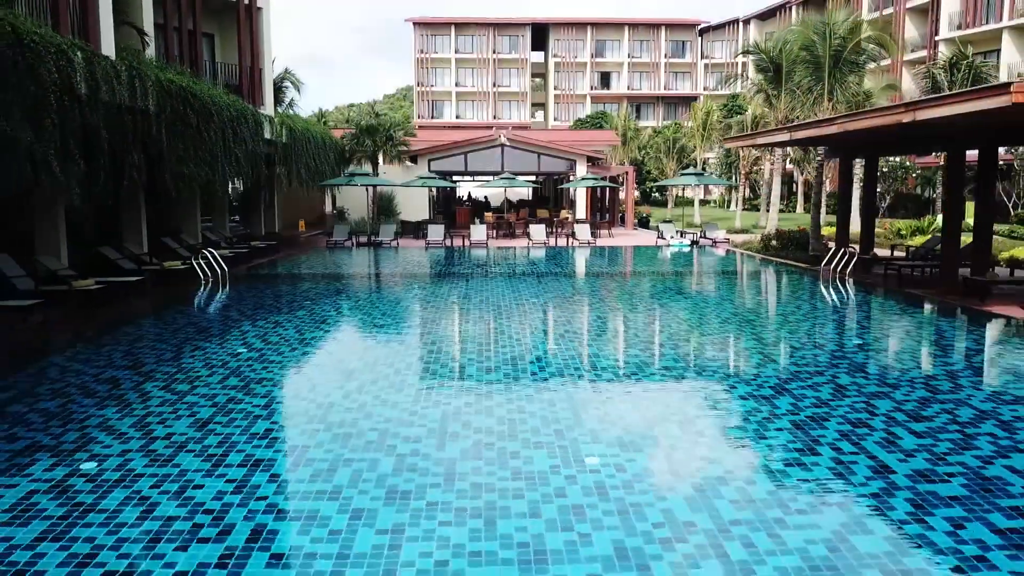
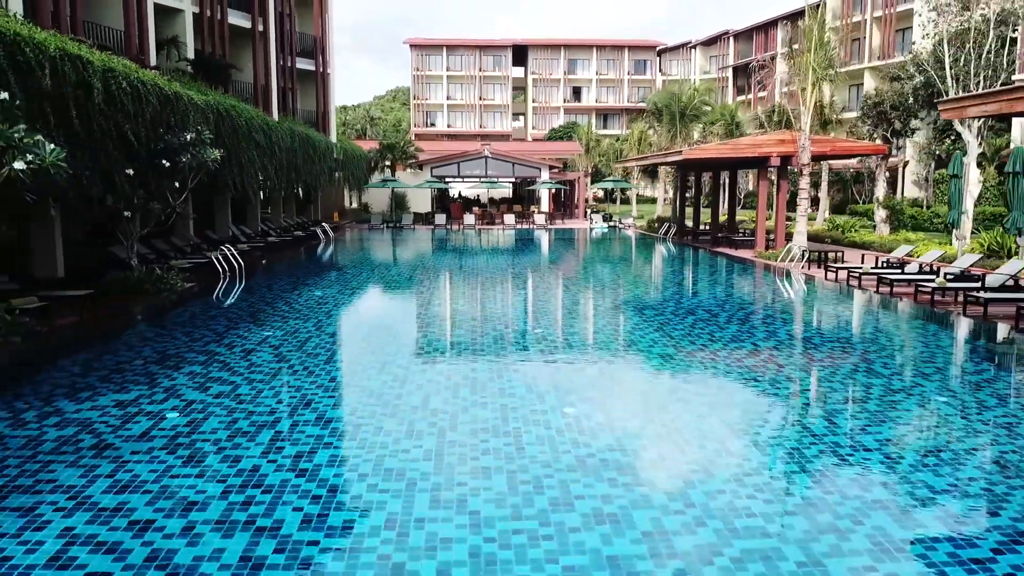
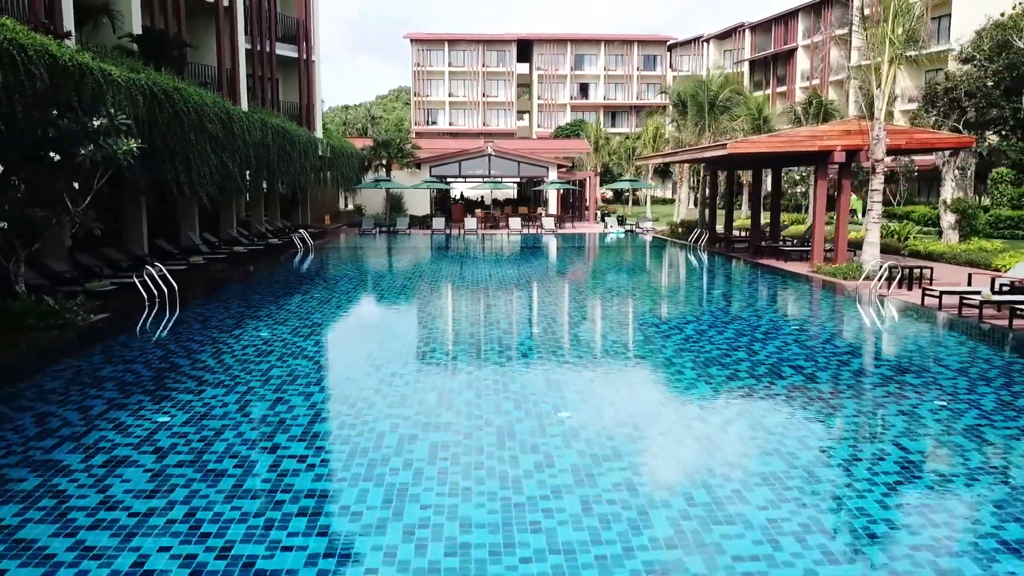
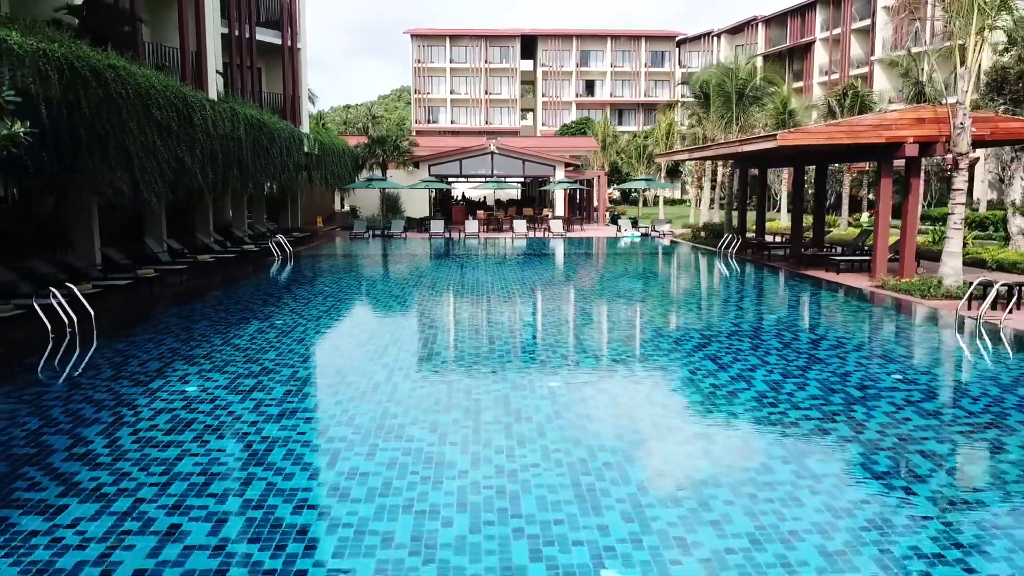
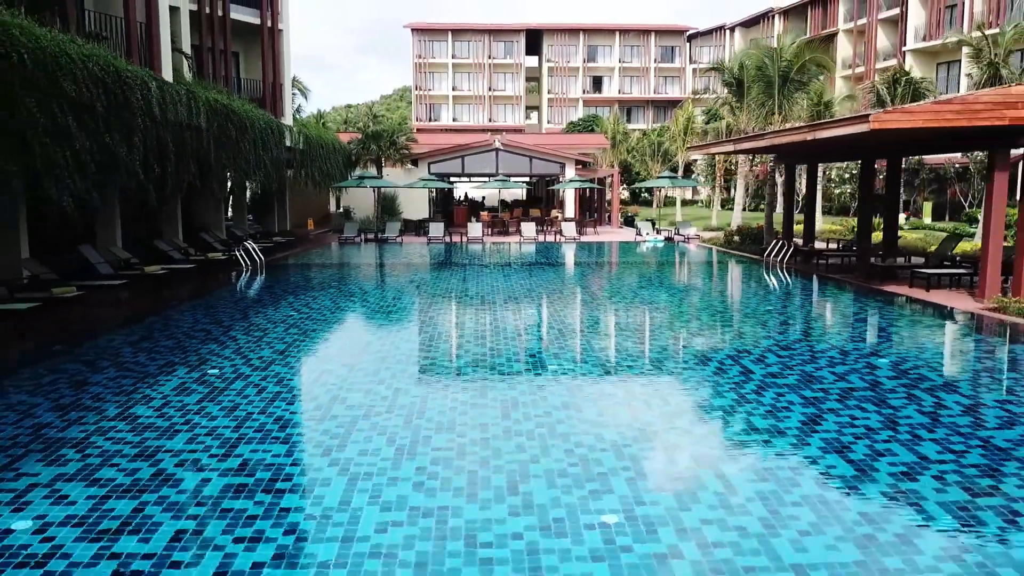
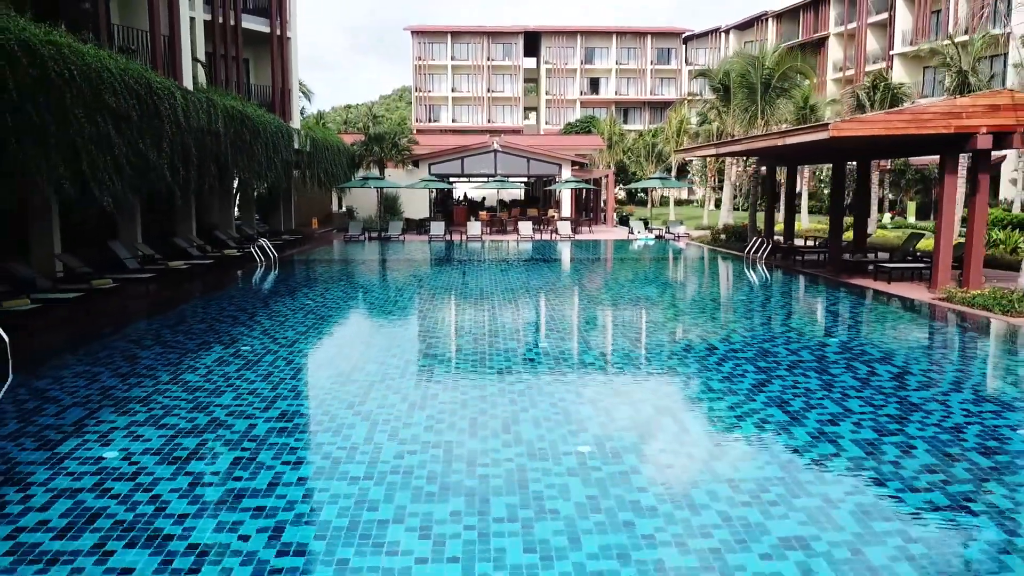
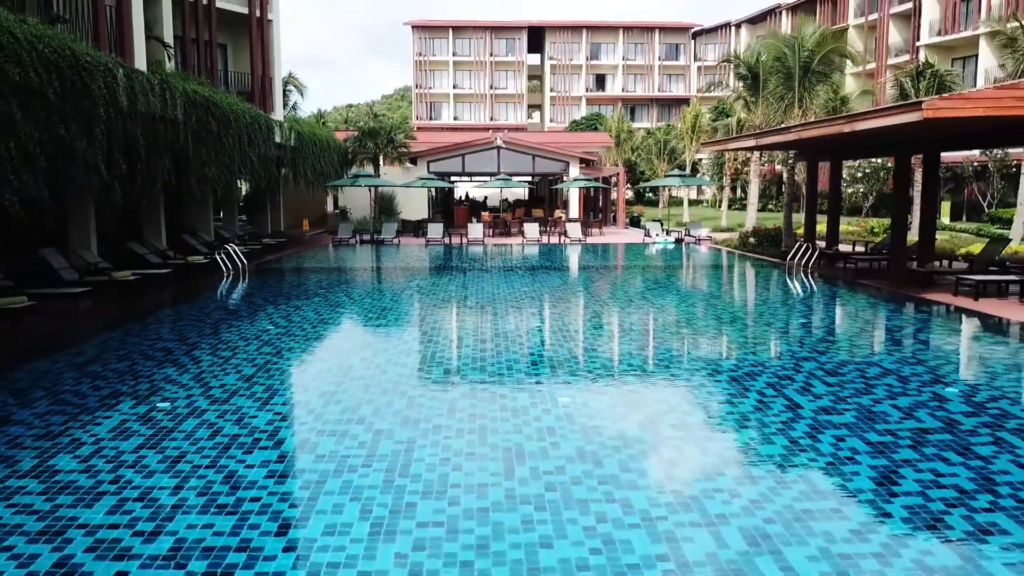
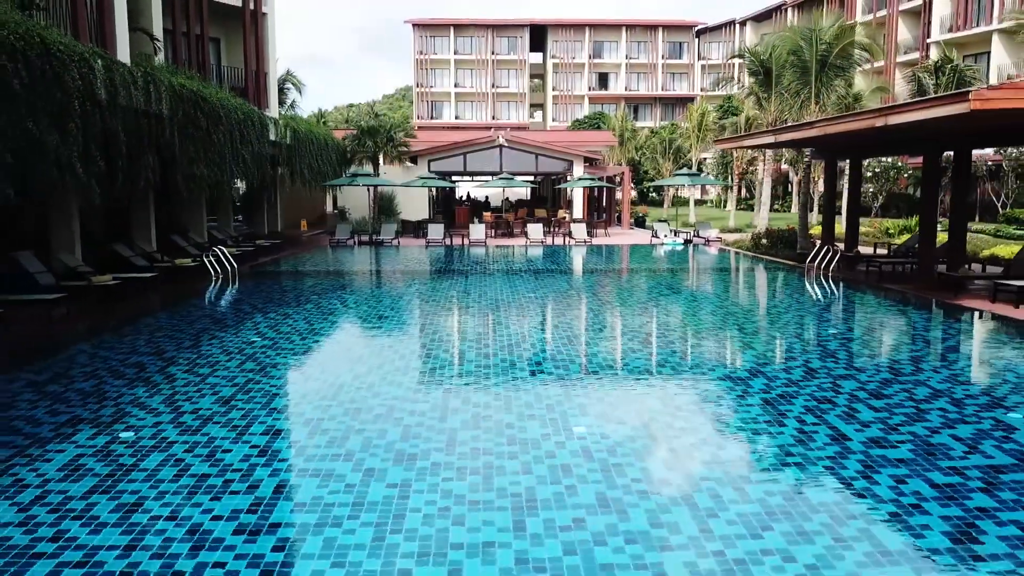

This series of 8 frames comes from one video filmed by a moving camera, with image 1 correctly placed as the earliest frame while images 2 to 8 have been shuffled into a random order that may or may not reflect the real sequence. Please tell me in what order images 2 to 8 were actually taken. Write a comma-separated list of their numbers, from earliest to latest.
8, 7, 5, 6, 4, 3, 2
